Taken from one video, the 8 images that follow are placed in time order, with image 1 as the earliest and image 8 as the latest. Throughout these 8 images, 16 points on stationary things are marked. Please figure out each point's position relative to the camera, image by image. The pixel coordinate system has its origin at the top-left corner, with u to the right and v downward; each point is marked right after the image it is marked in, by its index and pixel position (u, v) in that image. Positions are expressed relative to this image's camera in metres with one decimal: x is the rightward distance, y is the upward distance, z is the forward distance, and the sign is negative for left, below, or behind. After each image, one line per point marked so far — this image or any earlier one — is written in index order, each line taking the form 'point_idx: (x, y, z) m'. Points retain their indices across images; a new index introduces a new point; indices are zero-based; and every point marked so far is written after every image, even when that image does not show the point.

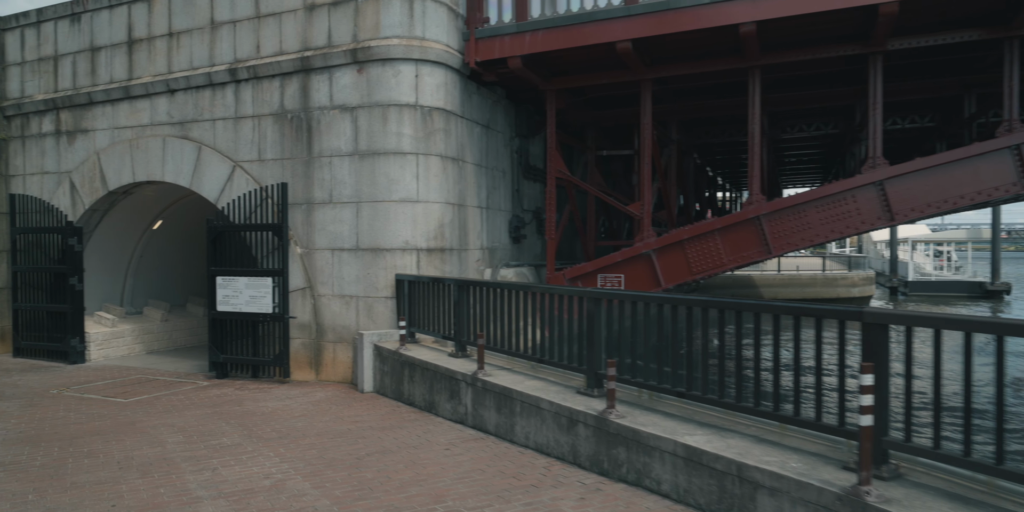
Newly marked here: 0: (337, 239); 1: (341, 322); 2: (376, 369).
0: (-2.7, +0.3, +10.9) m
1: (-2.7, -1.0, +10.9) m
2: (-2.0, -1.6, +10.1) m
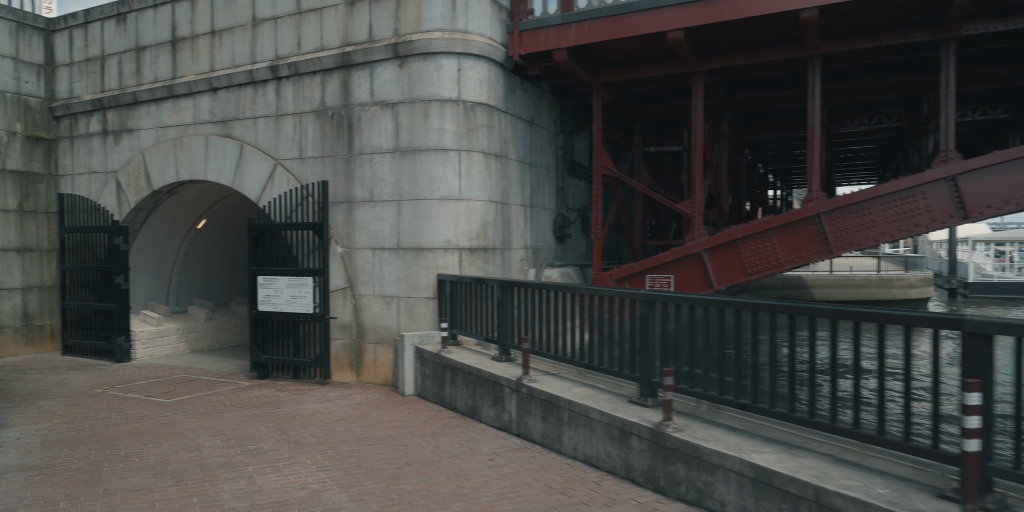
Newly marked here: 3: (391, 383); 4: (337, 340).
0: (-2.0, +0.3, +10.7) m
1: (-2.0, -1.0, +10.7) m
2: (-1.3, -1.6, +9.9) m
3: (-1.9, -1.9, +10.6) m
4: (-2.8, -1.3, +11.0) m
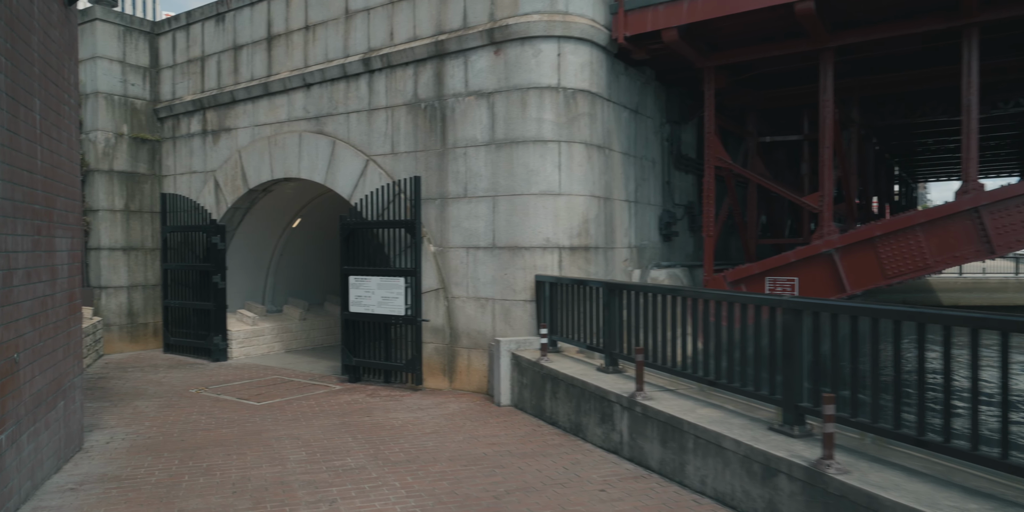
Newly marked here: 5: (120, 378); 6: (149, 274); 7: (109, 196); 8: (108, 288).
0: (-0.6, +0.3, +10.0) m
1: (-0.5, -1.0, +10.0) m
2: (0.0, -1.6, +9.1) m
3: (-0.4, -1.9, +9.9) m
4: (-1.2, -1.3, +10.4) m
5: (-6.0, -1.9, +10.8) m
6: (-7.0, -0.4, +13.5) m
7: (-7.5, +1.1, +13.1) m
8: (-7.5, -0.6, +13.0) m
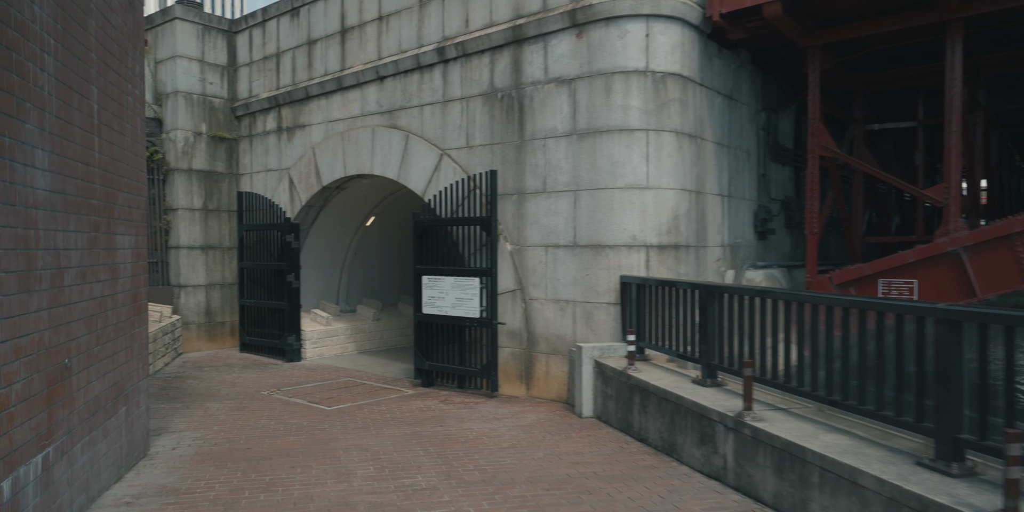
0: (+0.5, +0.3, +9.3) m
1: (+0.6, -1.0, +9.3) m
2: (+1.0, -1.6, +8.4) m
3: (+0.7, -1.9, +9.3) m
4: (-0.1, -1.3, +9.8) m
5: (-4.8, -1.9, +10.7) m
6: (-5.5, -0.3, +13.5) m
7: (-6.1, +1.1, +13.1) m
8: (-6.0, -0.6, +13.0) m
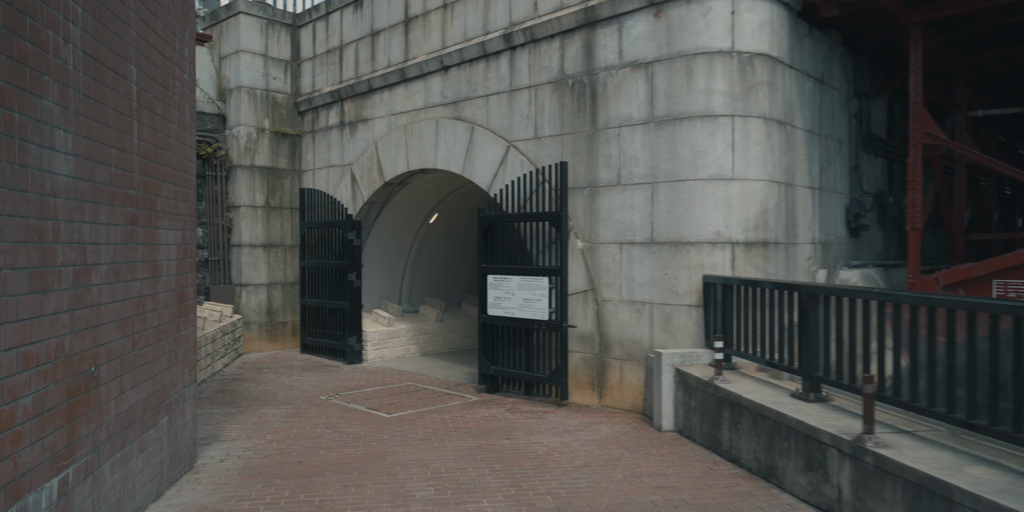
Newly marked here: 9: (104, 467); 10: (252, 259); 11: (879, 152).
0: (+1.4, +0.3, +8.6) m
1: (+1.4, -1.0, +8.6) m
2: (+1.8, -1.6, +7.6) m
3: (+1.6, -1.9, +8.5) m
4: (+0.8, -1.3, +9.1) m
5: (-3.8, -1.8, +10.4) m
6: (-4.2, -0.3, +13.3) m
7: (-4.8, +1.2, +12.9) m
8: (-4.8, -0.5, +12.8) m
9: (-2.4, -1.3, +4.2) m
10: (-4.8, -0.1, +12.8) m
11: (+5.7, +1.6, +10.8) m
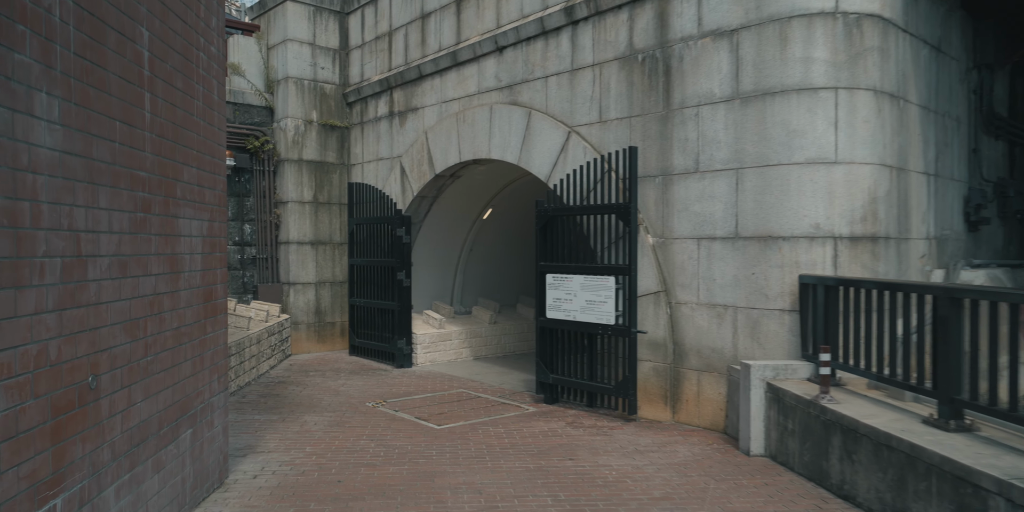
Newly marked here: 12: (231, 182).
0: (+2.1, +0.4, +7.6) m
1: (+2.1, -0.9, +7.6) m
2: (+2.4, -1.5, +6.6) m
3: (+2.2, -1.9, +7.5) m
4: (+1.5, -1.2, +8.2) m
5: (-3.0, -1.8, +9.8) m
6: (-3.2, -0.3, +12.7) m
7: (-3.8, +1.2, +12.4) m
8: (-3.8, -0.5, +12.3) m
9: (-2.1, -1.2, +3.6) m
10: (-3.7, 0.0, +12.3) m
11: (+6.5, +1.6, +9.5) m
12: (-4.9, +1.3, +12.2) m
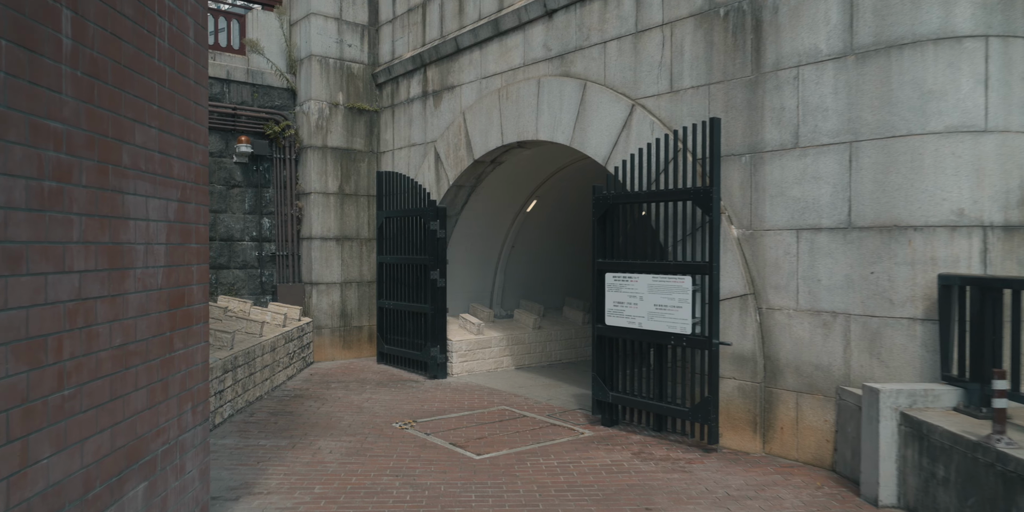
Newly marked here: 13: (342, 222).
0: (+2.6, +0.4, +6.1) m
1: (+2.6, -0.9, +6.1) m
2: (+2.9, -1.5, +5.1) m
3: (+2.7, -1.8, +6.0) m
4: (+2.1, -1.2, +6.7) m
5: (-2.4, -1.7, +8.6) m
6: (-2.4, -0.2, +11.5) m
7: (-3.0, +1.3, +11.2) m
8: (-3.0, -0.4, +11.1) m
9: (-1.8, -1.2, +2.3) m
10: (-3.0, 0.0, +11.1) m
11: (+7.1, +1.6, +7.8) m
12: (-4.2, +1.3, +11.1) m
13: (-2.7, +0.6, +11.3) m
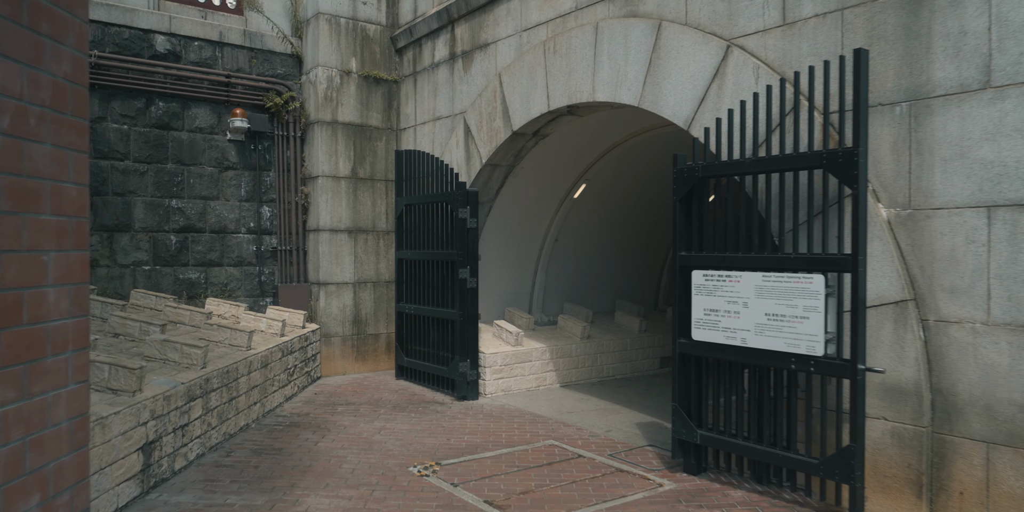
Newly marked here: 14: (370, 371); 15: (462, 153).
0: (+3.0, +0.5, +4.2) m
1: (+3.0, -0.8, +4.1) m
2: (+3.2, -1.4, +3.1) m
3: (+3.1, -1.7, +4.0) m
4: (+2.5, -1.1, +4.8) m
5: (-1.9, -1.7, +6.8) m
6: (-1.8, -0.1, +9.7) m
7: (-2.4, +1.3, +9.5) m
8: (-2.4, -0.4, +9.4) m
9: (-1.5, -1.1, +0.5) m
10: (-2.4, +0.1, +9.4) m
11: (+7.6, +1.7, +5.7) m
12: (-3.6, +1.4, +9.4) m
13: (-2.1, +0.6, +9.6) m
14: (-1.9, -1.6, +9.7) m
15: (-0.6, +1.3, +8.7) m
